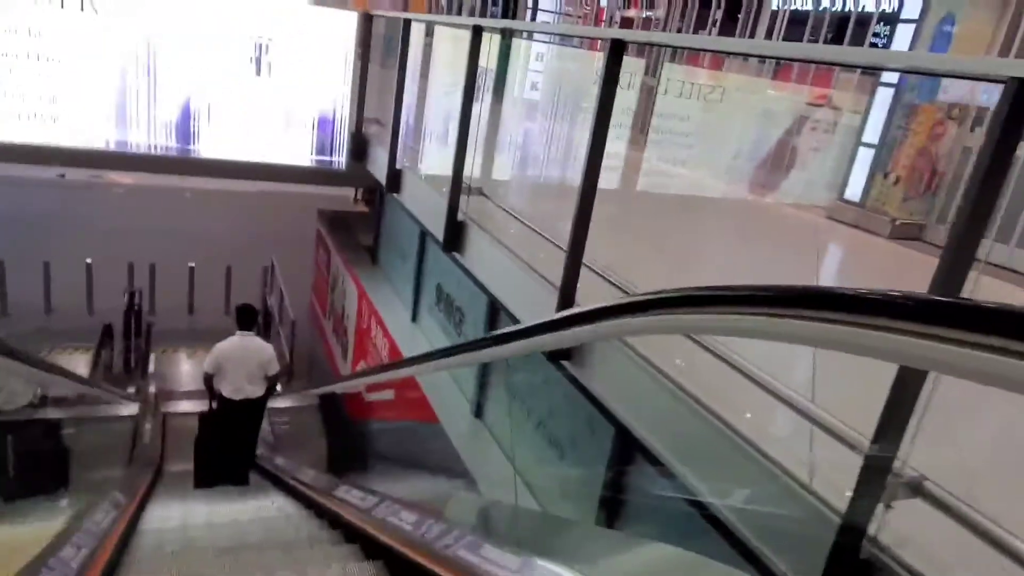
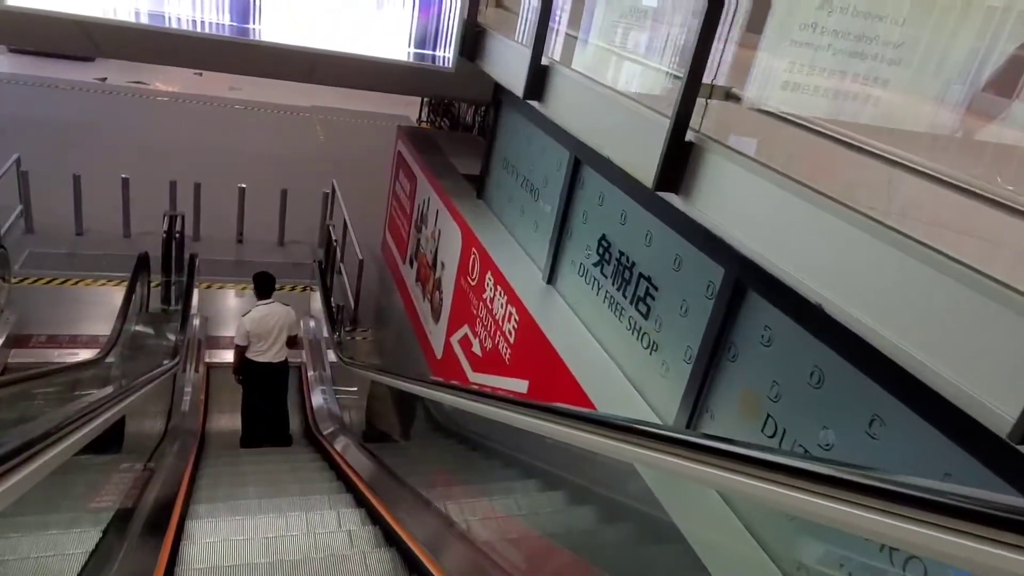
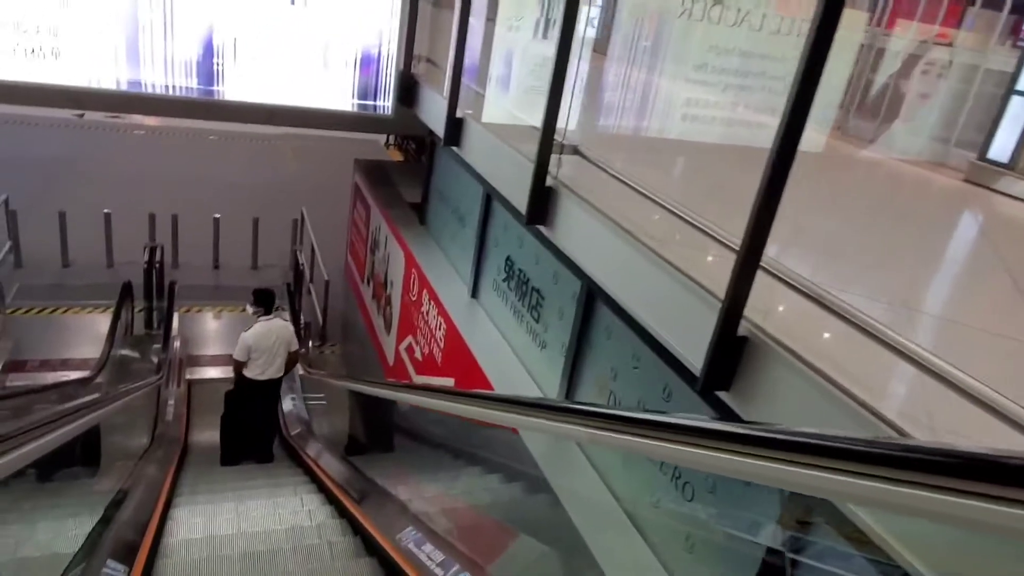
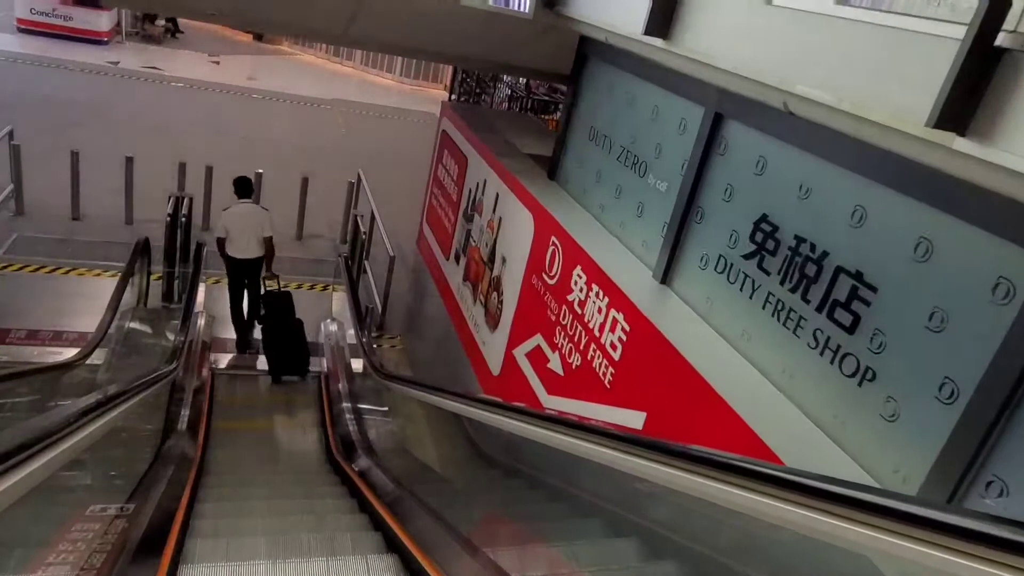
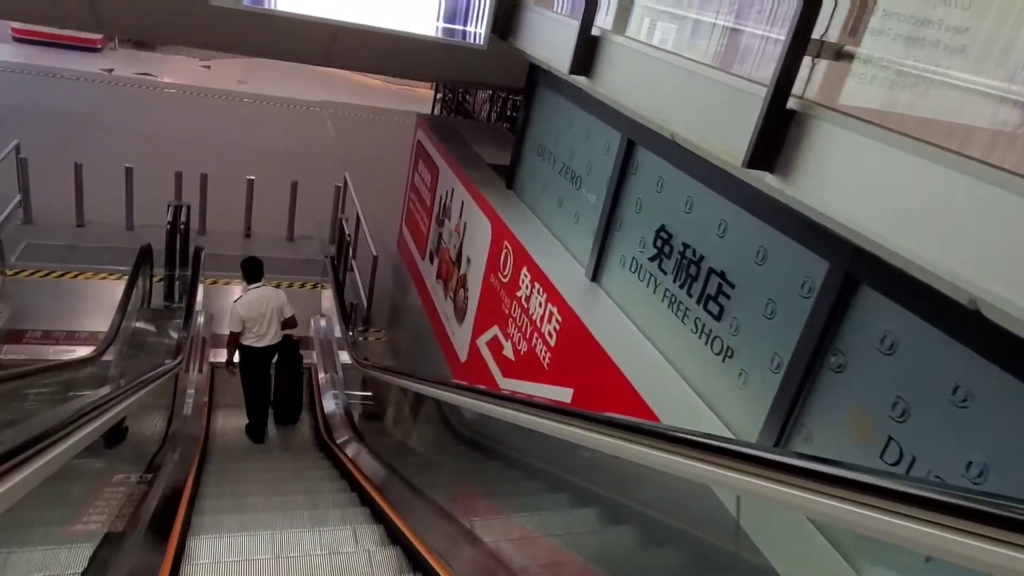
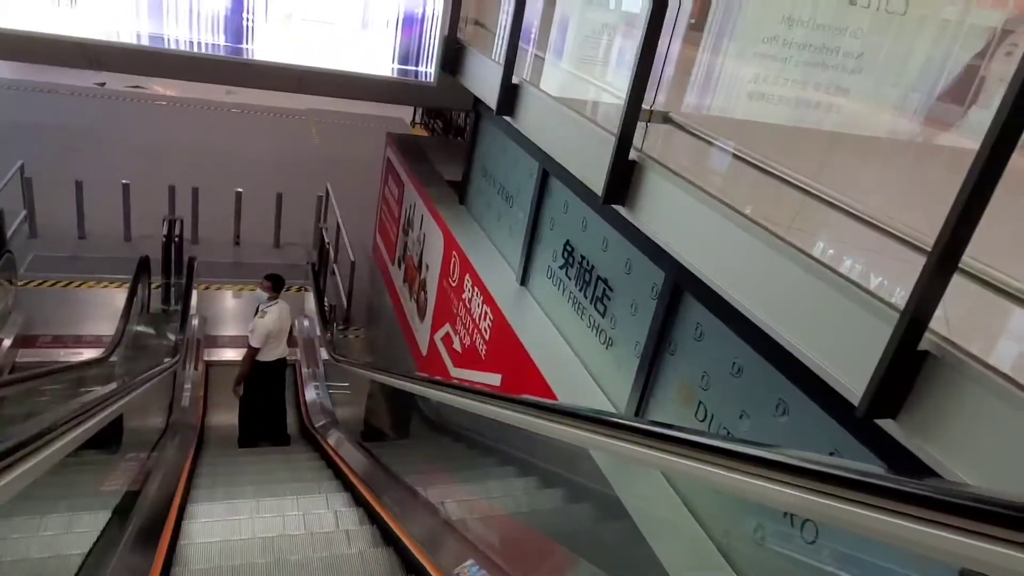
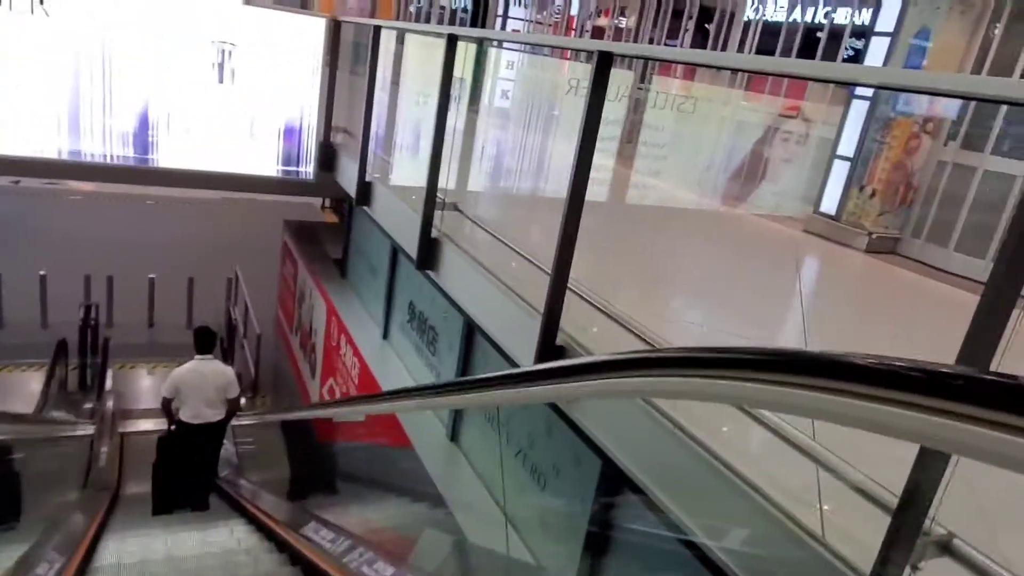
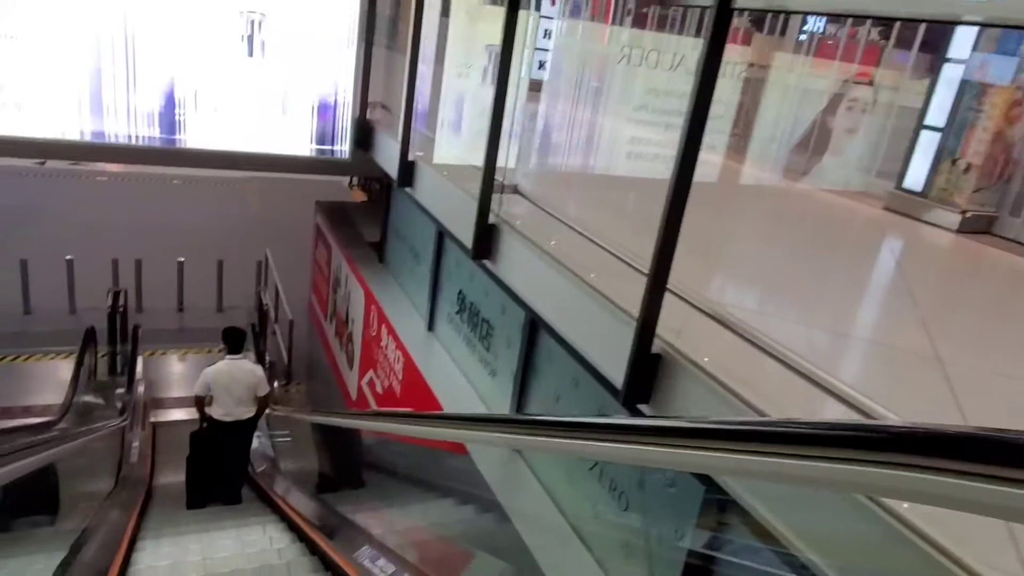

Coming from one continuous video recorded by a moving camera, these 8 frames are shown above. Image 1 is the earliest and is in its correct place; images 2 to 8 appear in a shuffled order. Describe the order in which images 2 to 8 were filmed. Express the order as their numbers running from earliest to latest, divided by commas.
7, 8, 3, 6, 2, 5, 4
